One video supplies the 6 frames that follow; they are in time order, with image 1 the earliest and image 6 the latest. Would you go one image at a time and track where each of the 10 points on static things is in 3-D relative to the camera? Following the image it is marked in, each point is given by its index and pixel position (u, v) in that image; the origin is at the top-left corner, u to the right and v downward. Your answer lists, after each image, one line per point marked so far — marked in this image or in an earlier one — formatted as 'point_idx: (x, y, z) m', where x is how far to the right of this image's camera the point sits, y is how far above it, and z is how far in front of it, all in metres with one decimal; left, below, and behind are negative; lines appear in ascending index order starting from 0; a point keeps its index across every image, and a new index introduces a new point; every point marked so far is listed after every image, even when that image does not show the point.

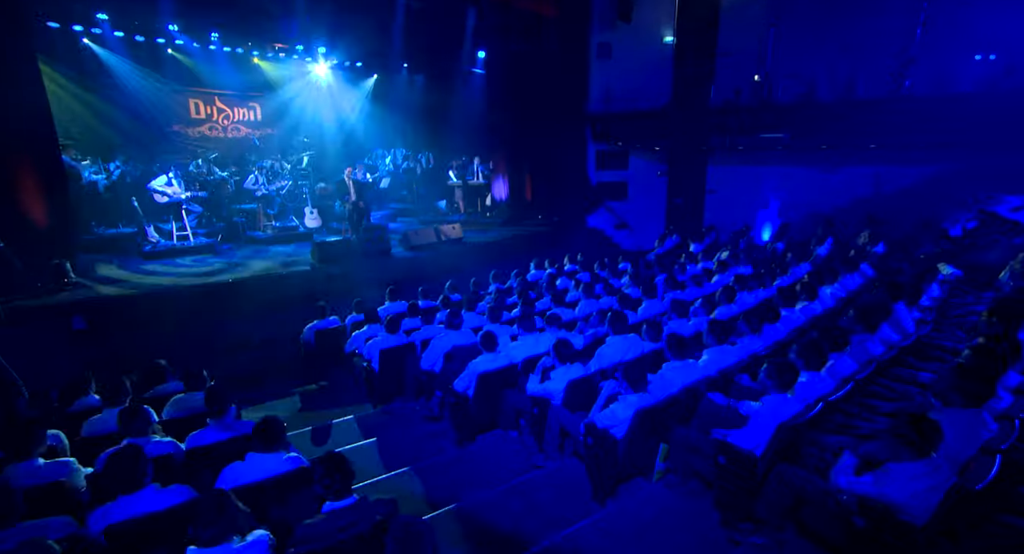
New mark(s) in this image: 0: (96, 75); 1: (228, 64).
0: (-9.7, +4.6, +12.4) m
1: (-7.5, +5.5, +14.1) m
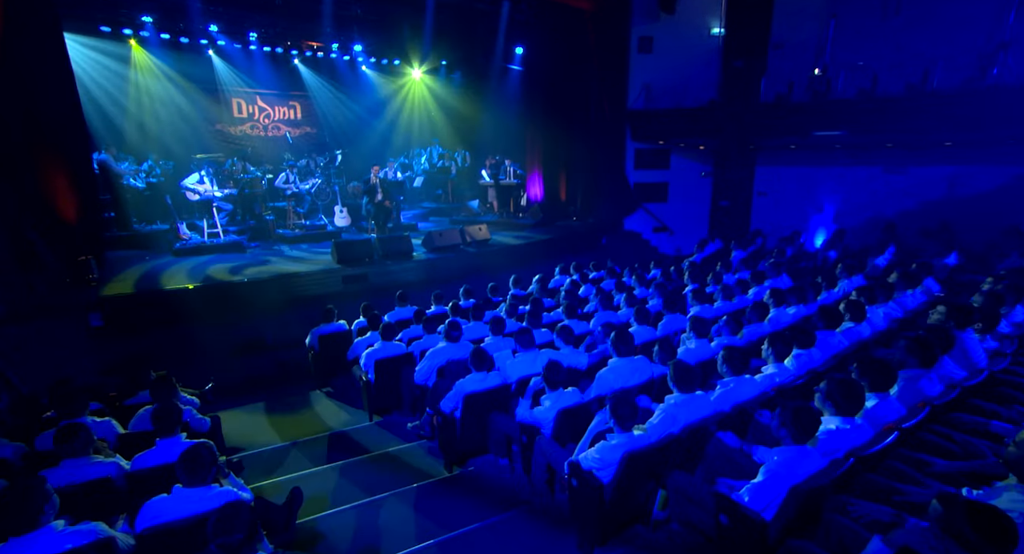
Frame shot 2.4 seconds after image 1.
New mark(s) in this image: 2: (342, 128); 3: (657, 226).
0: (-8.9, +4.7, +12.8) m
1: (-6.5, +5.6, +14.3) m
2: (-5.0, +4.4, +15.9) m
3: (+3.8, +1.3, +14.1) m
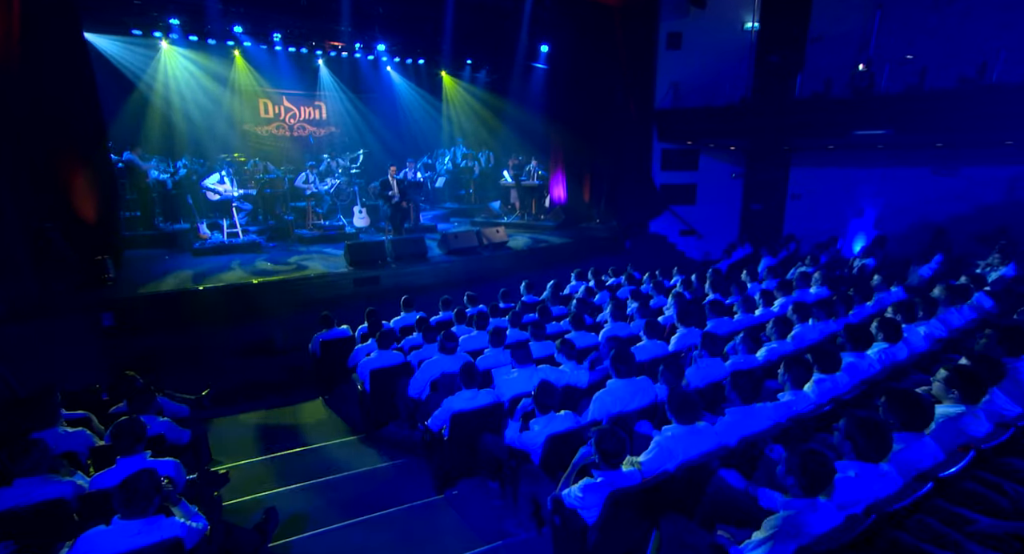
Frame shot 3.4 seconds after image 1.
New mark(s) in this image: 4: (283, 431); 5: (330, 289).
0: (-8.3, +4.7, +13.0) m
1: (-5.9, +5.6, +14.3) m
2: (-4.3, +4.4, +15.9) m
3: (+4.3, +1.2, +13.5) m
4: (-2.4, -1.6, +5.5) m
5: (-2.9, -0.2, +8.6) m
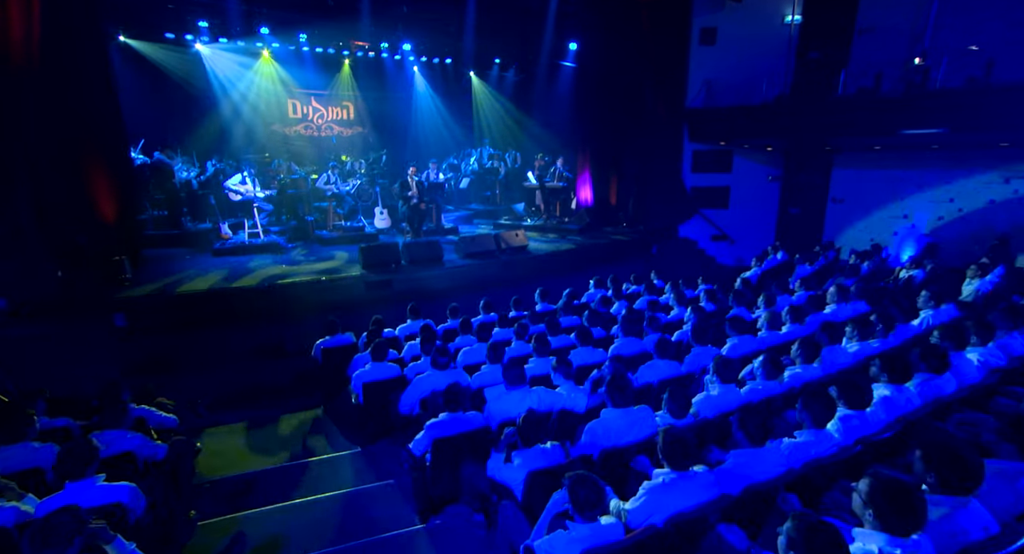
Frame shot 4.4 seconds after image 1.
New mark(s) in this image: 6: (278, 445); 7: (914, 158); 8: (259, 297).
0: (-7.7, +4.8, +13.2) m
1: (-5.2, +5.6, +14.4) m
2: (-3.5, +4.4, +15.8) m
3: (+4.9, +1.0, +12.9) m
4: (-2.3, -1.6, +5.4) m
5: (-2.7, -0.2, +8.4) m
6: (-2.3, -1.6, +5.3) m
7: (+8.2, +2.4, +10.9) m
8: (-3.7, -0.3, +8.0) m
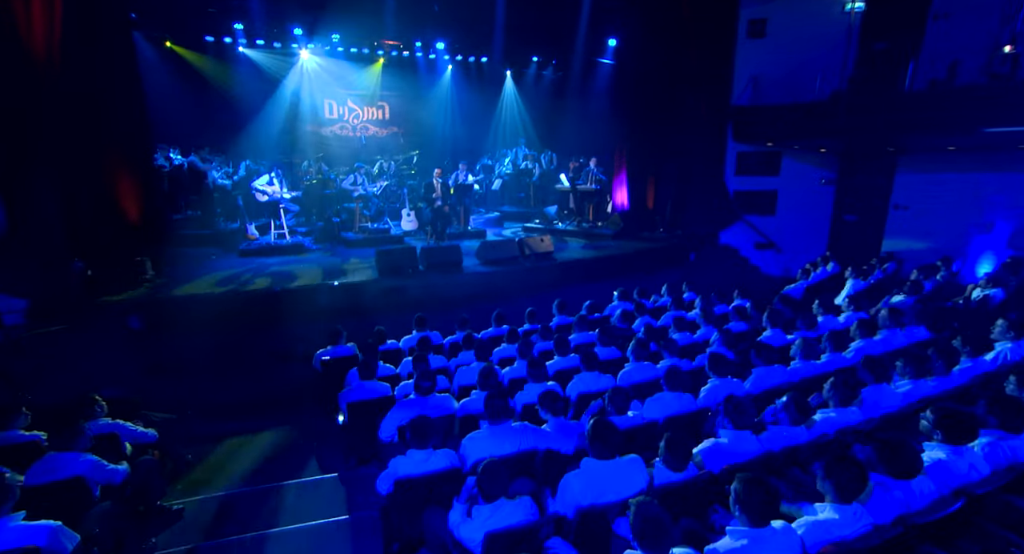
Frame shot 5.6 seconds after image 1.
0: (-6.9, +4.8, +13.4) m
1: (-4.2, +5.6, +14.3) m
2: (-2.5, +4.3, +15.6) m
3: (+5.6, +0.8, +12.0) m
4: (-2.4, -1.7, +5.1) m
5: (-2.4, -0.3, +8.2) m
6: (-2.3, -1.7, +5.0) m
7: (+8.7, +2.1, +9.7) m
8: (-3.5, -0.3, +7.9) m
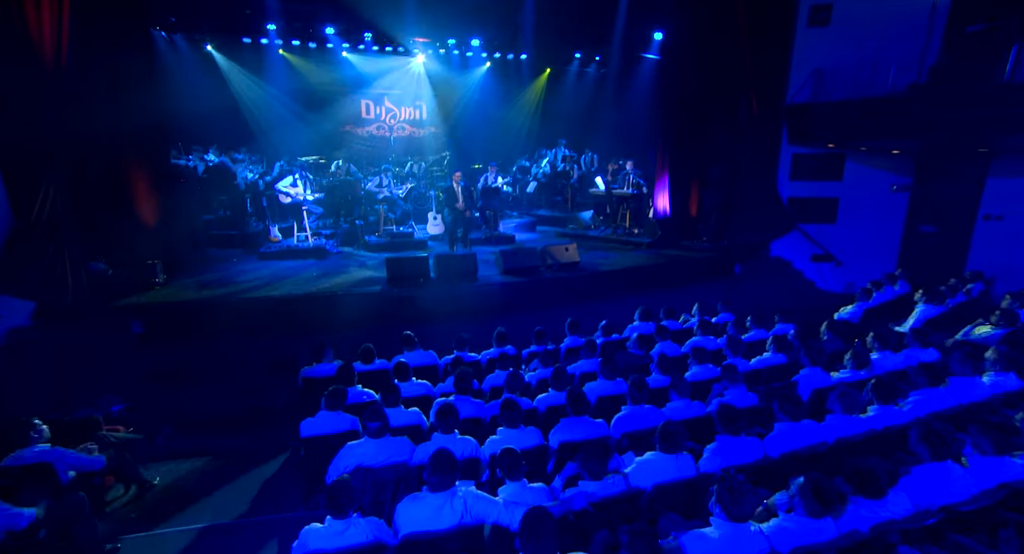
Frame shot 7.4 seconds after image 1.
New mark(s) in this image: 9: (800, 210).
0: (-6.0, +4.8, +13.4) m
1: (-3.2, +5.5, +14.1) m
2: (-1.4, +4.2, +15.2) m
3: (+6.2, +0.5, +10.7) m
4: (-2.5, -1.8, +4.7) m
5: (-2.2, -0.4, +7.8) m
6: (-2.5, -1.8, +4.6) m
7: (+9.0, +1.7, +8.1) m
8: (-3.3, -0.4, +7.5) m
9: (+5.8, +1.3, +10.7) m
